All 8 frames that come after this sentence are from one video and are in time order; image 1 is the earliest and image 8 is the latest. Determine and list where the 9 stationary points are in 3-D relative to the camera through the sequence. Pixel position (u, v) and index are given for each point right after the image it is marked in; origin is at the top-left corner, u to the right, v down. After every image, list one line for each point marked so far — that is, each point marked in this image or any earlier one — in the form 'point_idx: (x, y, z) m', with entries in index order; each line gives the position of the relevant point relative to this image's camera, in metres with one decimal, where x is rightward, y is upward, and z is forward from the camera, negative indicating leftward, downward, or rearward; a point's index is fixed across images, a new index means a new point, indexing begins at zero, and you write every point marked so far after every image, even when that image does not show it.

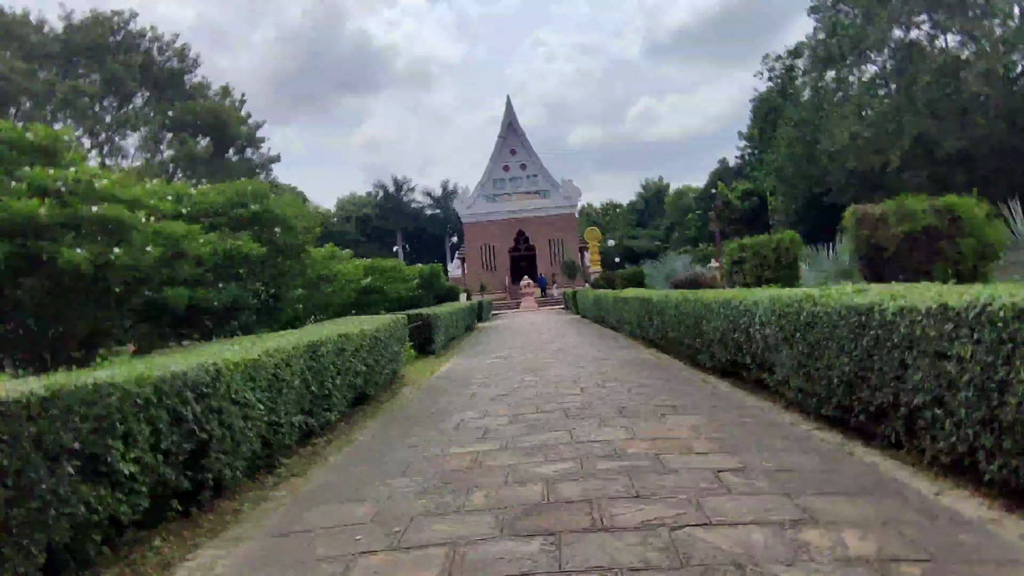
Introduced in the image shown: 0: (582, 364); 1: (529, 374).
0: (+1.1, -1.1, +9.7) m
1: (+0.2, -1.1, +9.1) m
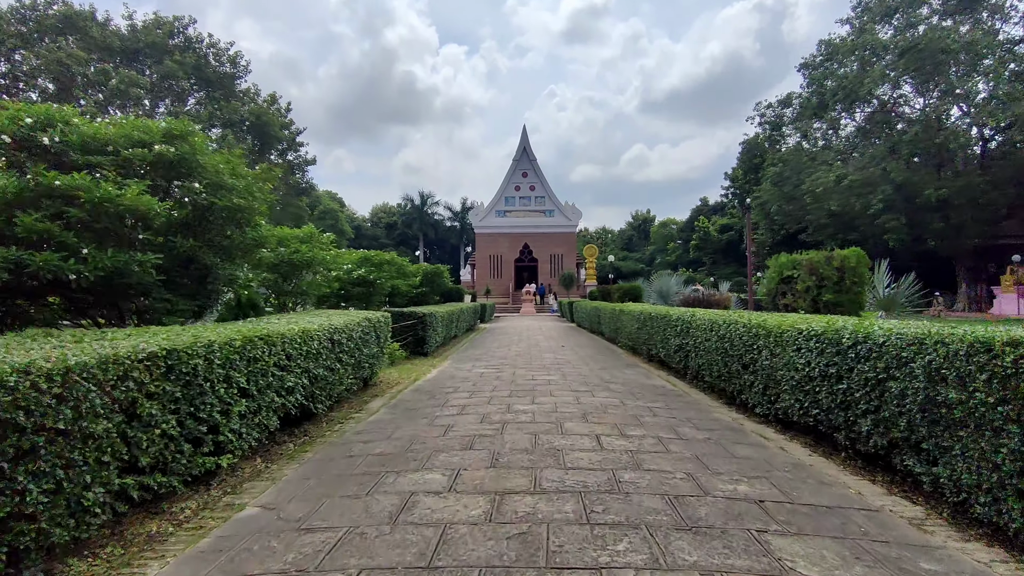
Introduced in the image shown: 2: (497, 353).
0: (+1.3, -1.1, +12.0) m
1: (+0.4, -1.1, +11.3) m
2: (-0.2, -1.1, +11.3) m
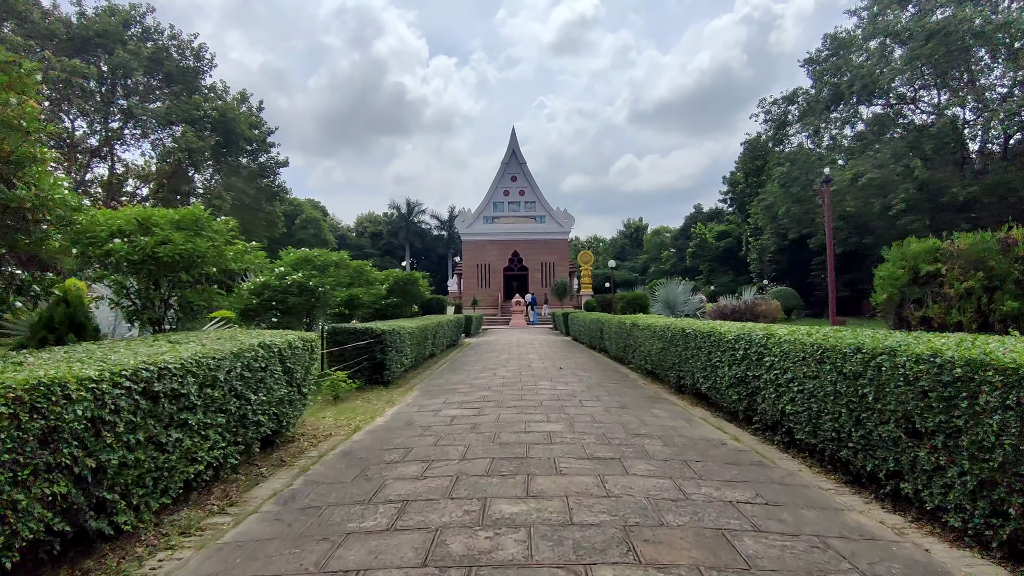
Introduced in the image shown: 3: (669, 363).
0: (+1.1, -1.2, +10.0) m
1: (+0.2, -1.2, +9.3) m
2: (-0.4, -1.2, +9.2) m
3: (+1.7, -0.8, +6.4) m
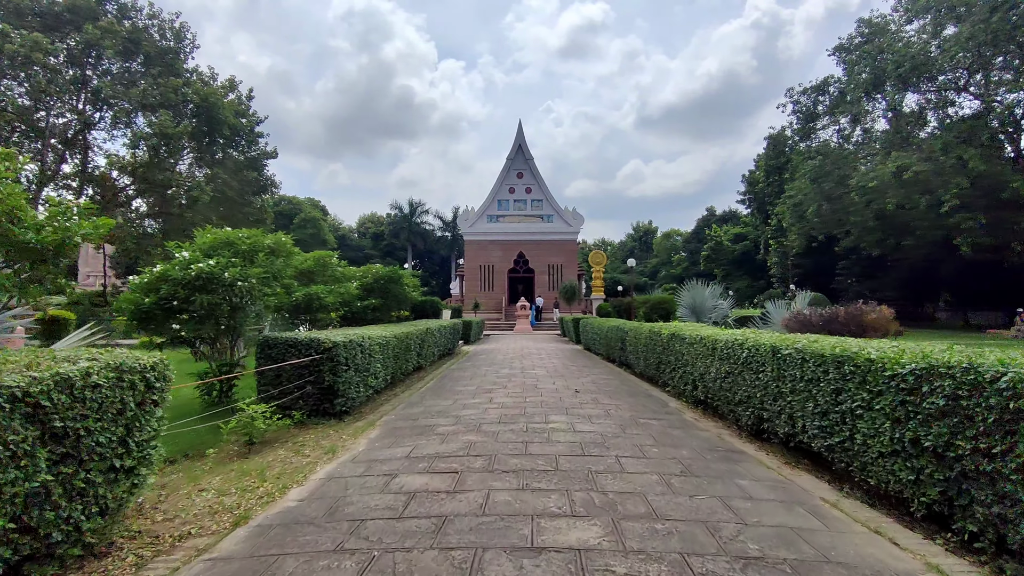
0: (+1.2, -1.2, +8.0) m
1: (+0.3, -1.2, +7.3) m
2: (-0.4, -1.2, +7.3) m
3: (+1.7, -0.8, +4.4) m
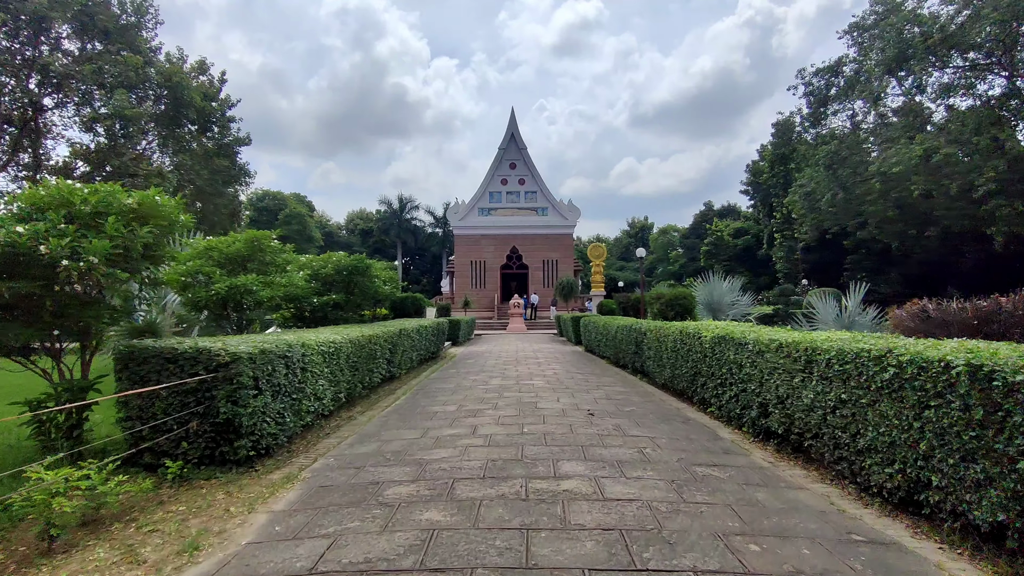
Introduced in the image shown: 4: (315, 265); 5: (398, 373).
0: (+1.1, -1.1, +6.4) m
1: (+0.2, -1.1, +5.7) m
2: (-0.5, -1.1, +5.6) m
3: (+1.6, -0.7, +2.8) m
4: (-2.6, +0.3, +7.8) m
5: (-1.5, -1.2, +8.2) m
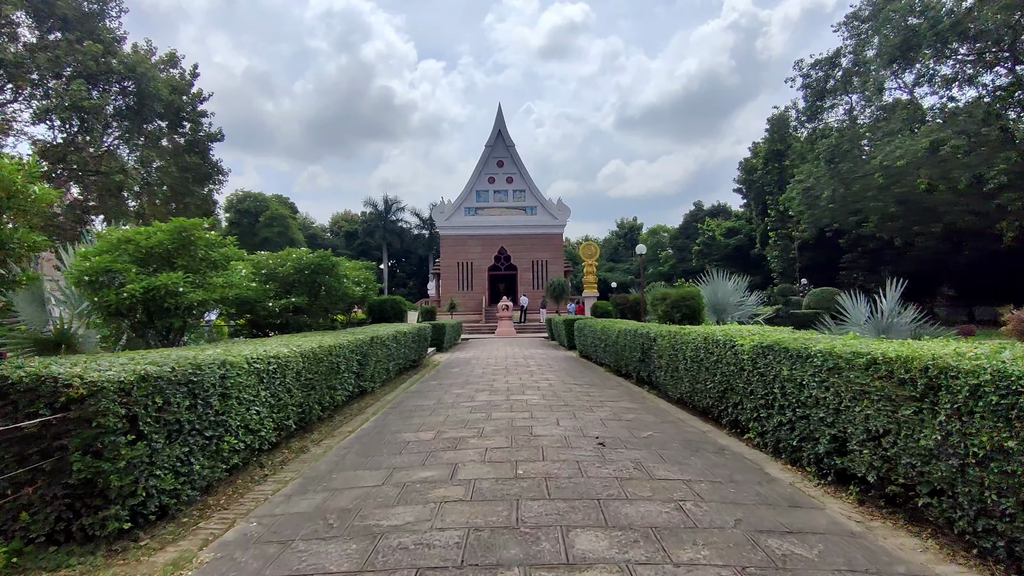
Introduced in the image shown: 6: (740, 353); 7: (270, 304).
0: (+1.0, -1.1, +5.4) m
1: (+0.1, -1.1, +4.7) m
2: (-0.6, -1.1, +4.6) m
3: (+1.6, -0.7, +1.8) m
4: (-2.7, +0.3, +6.7) m
5: (-1.7, -1.2, +7.1) m
6: (+1.6, -0.4, +4.1) m
7: (-2.6, -0.2, +6.4) m
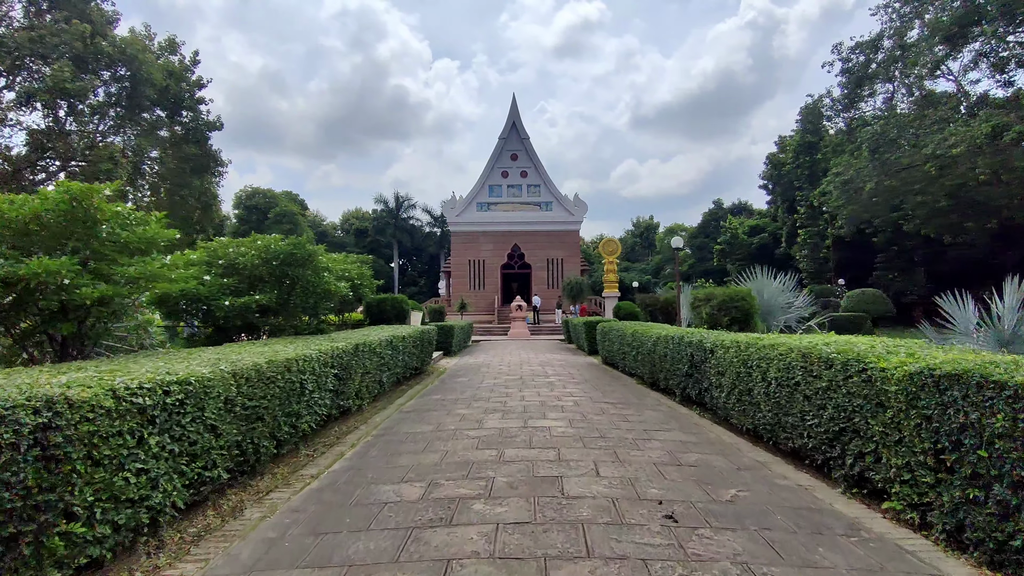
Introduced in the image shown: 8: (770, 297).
0: (+1.1, -1.1, +4.0) m
1: (+0.2, -1.1, +3.3) m
2: (-0.5, -1.1, +3.3) m
3: (+1.7, -0.6, +0.4) m
4: (-2.5, +0.3, +5.5) m
5: (-1.5, -1.1, +5.8) m
6: (+1.7, -0.4, +2.7) m
7: (-2.5, -0.1, +5.2) m
8: (+4.3, -0.2, +9.9) m
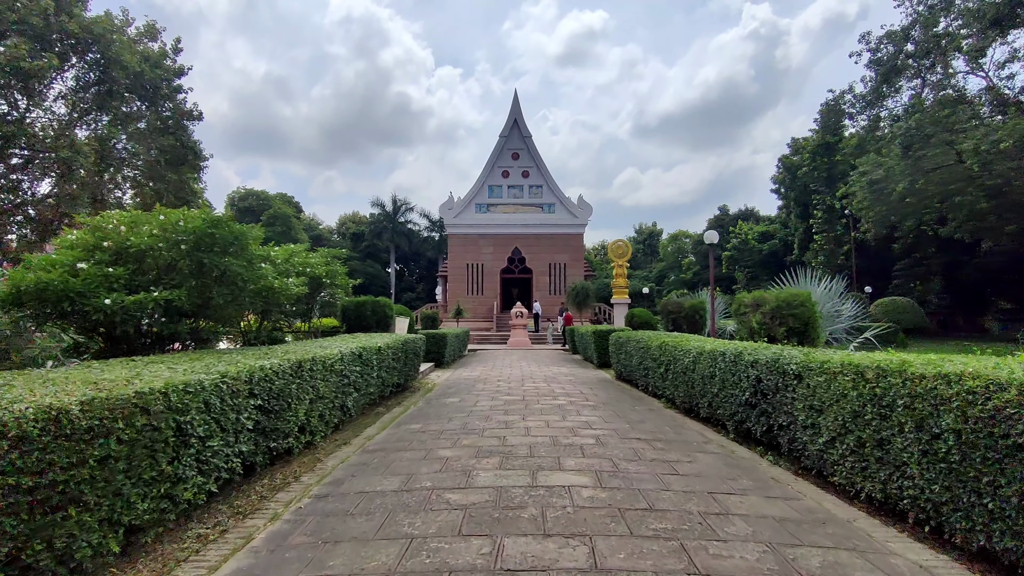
0: (+1.1, -1.1, +2.5) m
1: (+0.2, -1.0, +1.8) m
2: (-0.4, -1.0, +1.8) m
3: (+1.7, -0.6, -1.1) m
4: (-2.5, +0.4, +4.0) m
5: (-1.5, -1.1, +4.3) m
6: (+1.7, -0.4, +1.2) m
7: (-2.4, -0.1, +3.7) m
8: (+4.3, -0.2, +8.4) m
